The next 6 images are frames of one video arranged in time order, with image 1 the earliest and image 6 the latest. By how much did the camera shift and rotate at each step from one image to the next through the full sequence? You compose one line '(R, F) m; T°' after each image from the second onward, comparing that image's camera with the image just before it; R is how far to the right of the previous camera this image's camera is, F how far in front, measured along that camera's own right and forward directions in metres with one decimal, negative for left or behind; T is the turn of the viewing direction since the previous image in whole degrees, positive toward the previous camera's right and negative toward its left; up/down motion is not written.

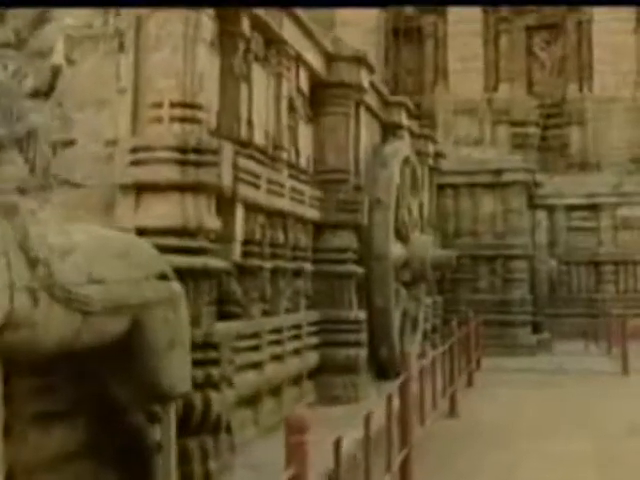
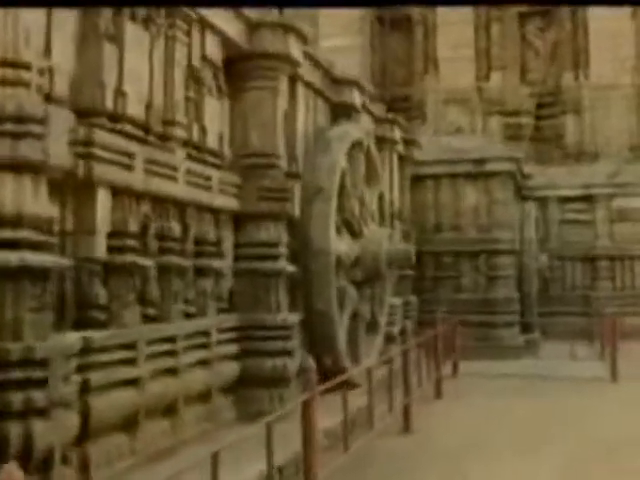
(+0.6, +0.8) m; -1°
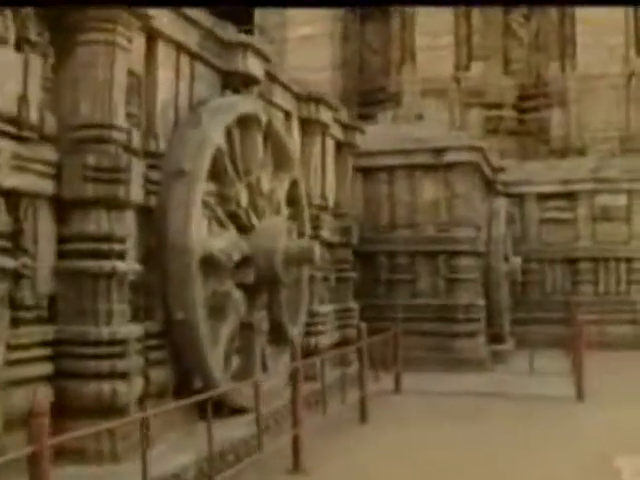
(+0.9, +1.1) m; -1°
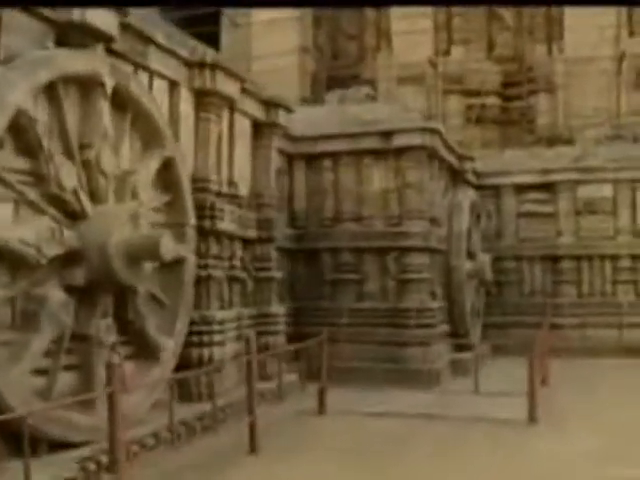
(+1.0, +1.1) m; -1°
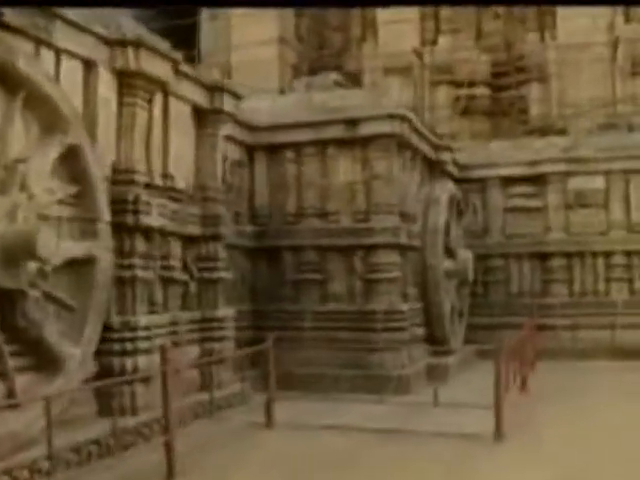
(+0.6, +0.6) m; -1°
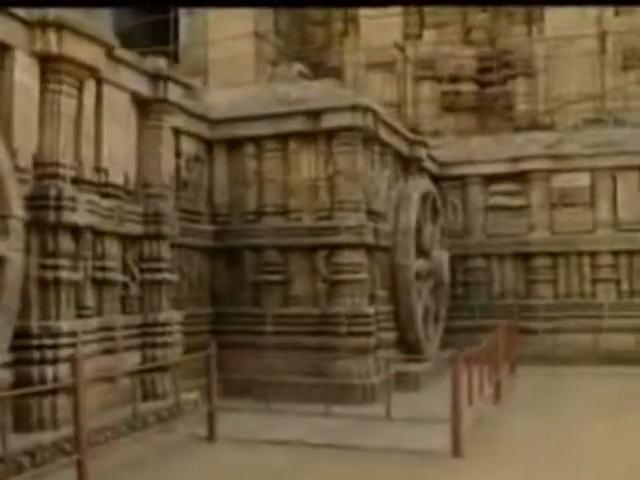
(+0.5, +0.4) m; 0°
